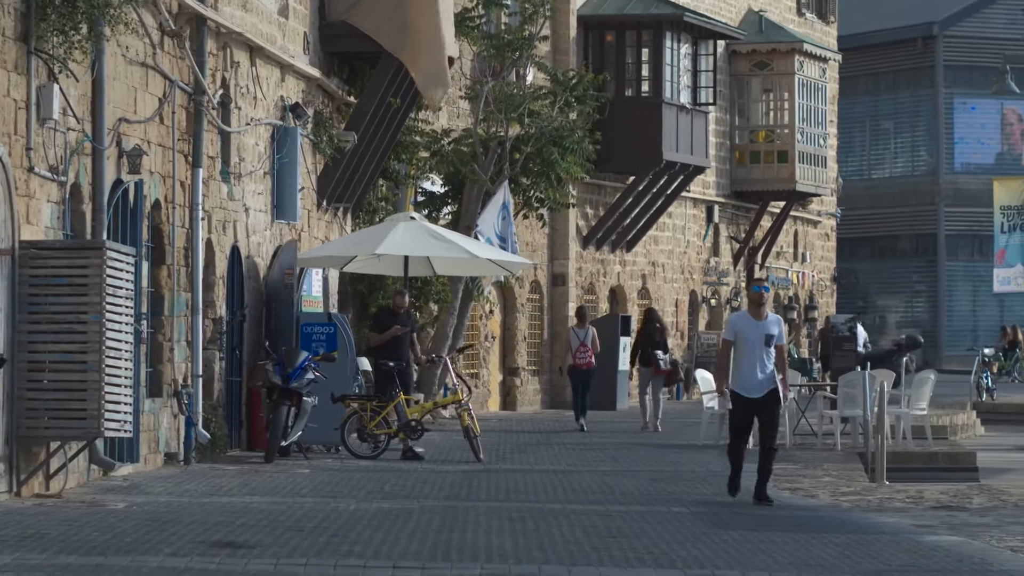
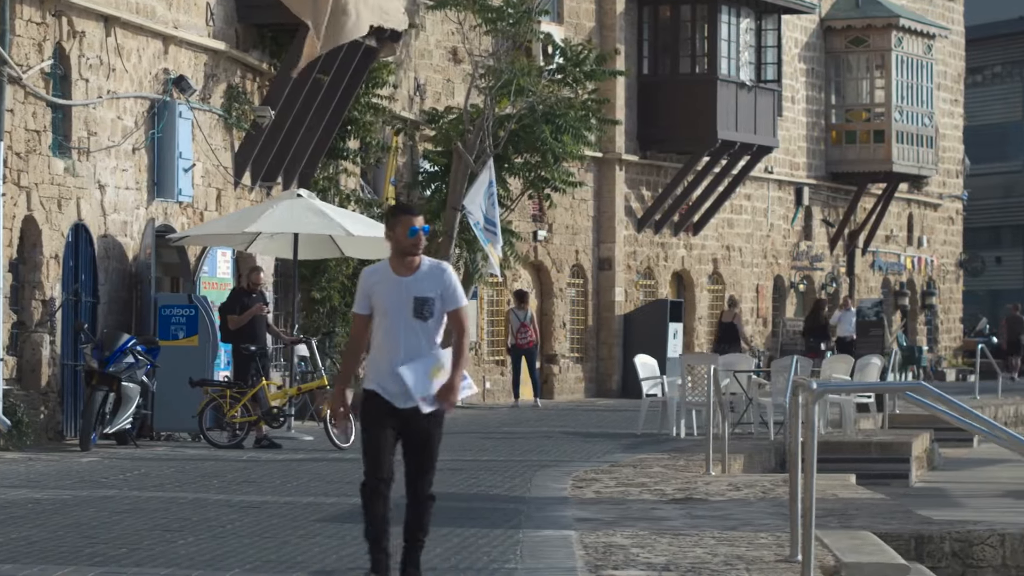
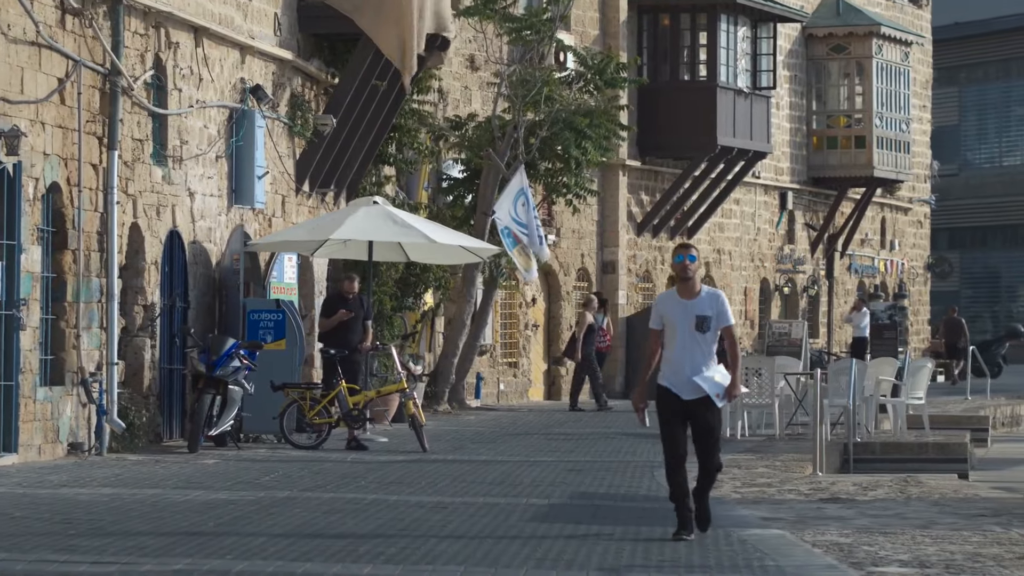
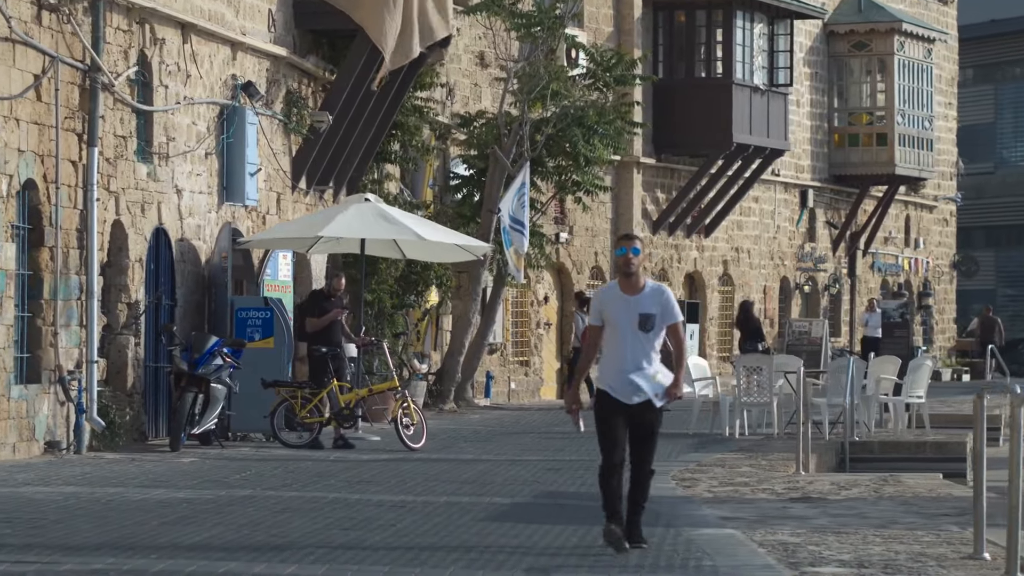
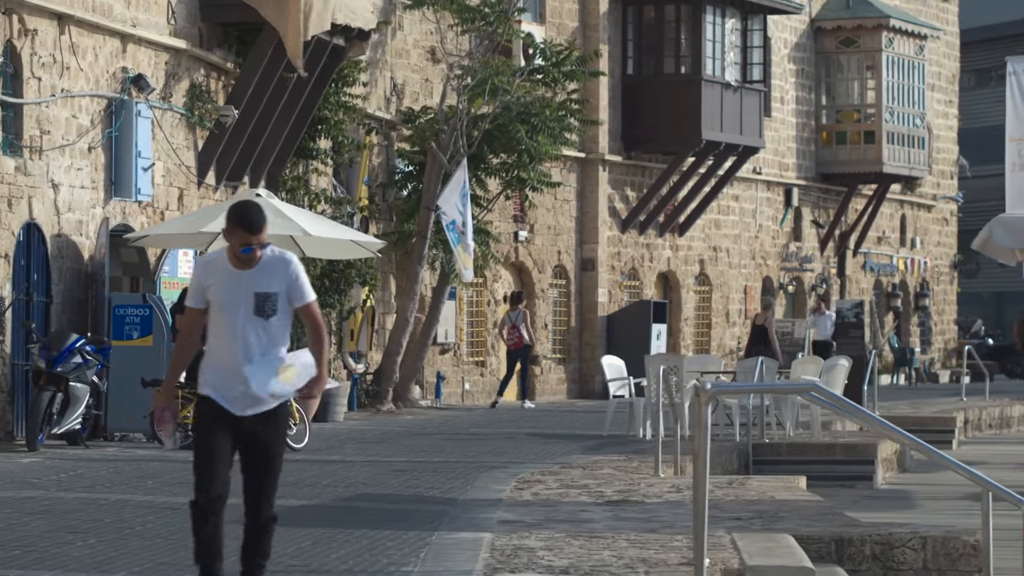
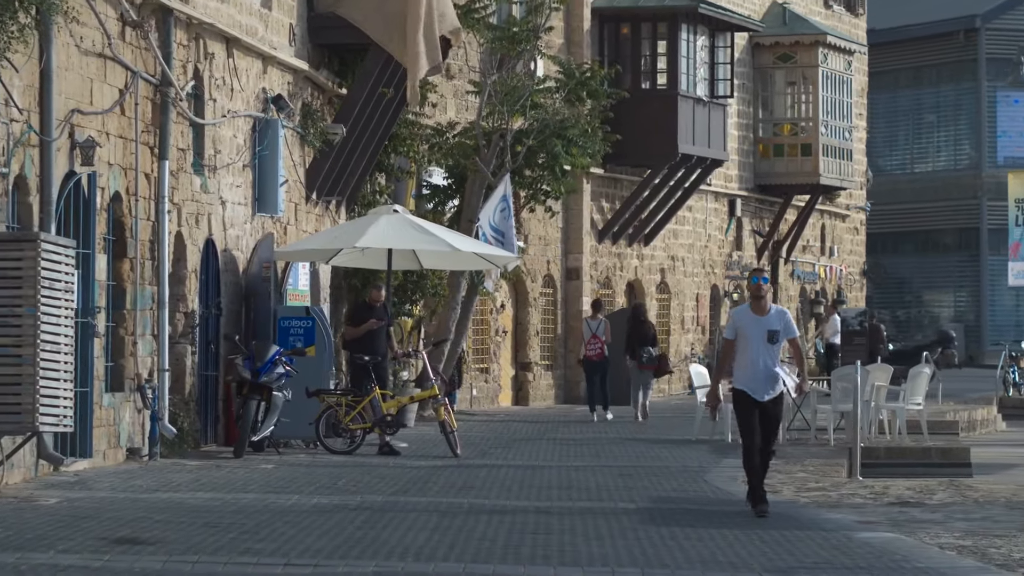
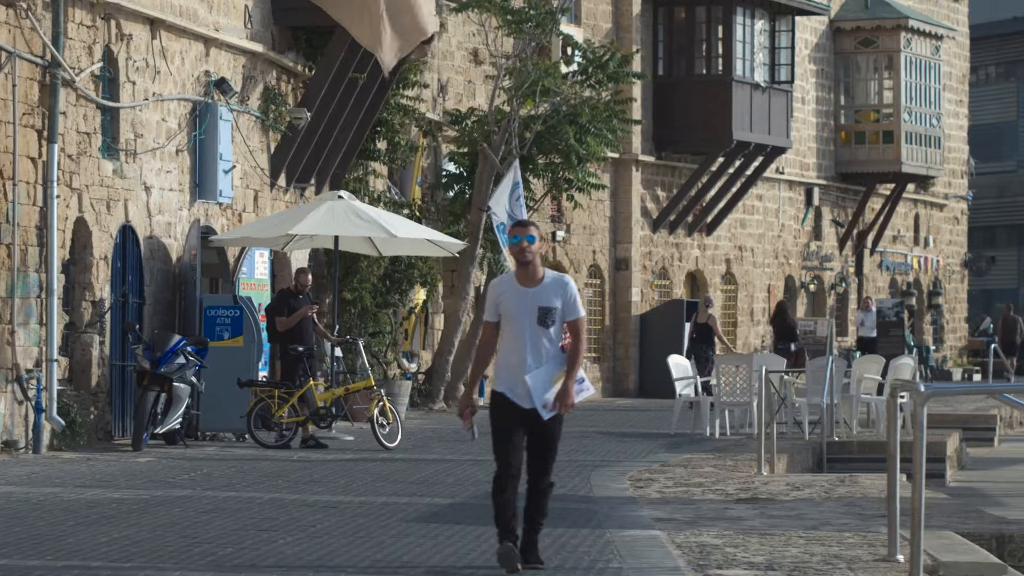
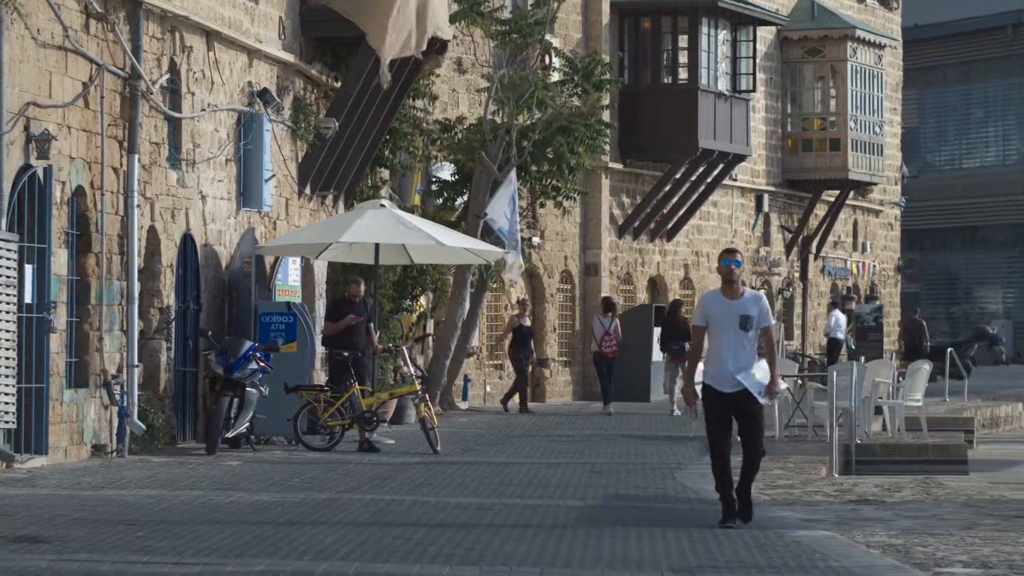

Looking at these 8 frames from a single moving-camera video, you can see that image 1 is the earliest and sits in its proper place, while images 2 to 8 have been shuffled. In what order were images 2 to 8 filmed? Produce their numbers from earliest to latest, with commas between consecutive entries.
6, 8, 3, 4, 7, 2, 5
